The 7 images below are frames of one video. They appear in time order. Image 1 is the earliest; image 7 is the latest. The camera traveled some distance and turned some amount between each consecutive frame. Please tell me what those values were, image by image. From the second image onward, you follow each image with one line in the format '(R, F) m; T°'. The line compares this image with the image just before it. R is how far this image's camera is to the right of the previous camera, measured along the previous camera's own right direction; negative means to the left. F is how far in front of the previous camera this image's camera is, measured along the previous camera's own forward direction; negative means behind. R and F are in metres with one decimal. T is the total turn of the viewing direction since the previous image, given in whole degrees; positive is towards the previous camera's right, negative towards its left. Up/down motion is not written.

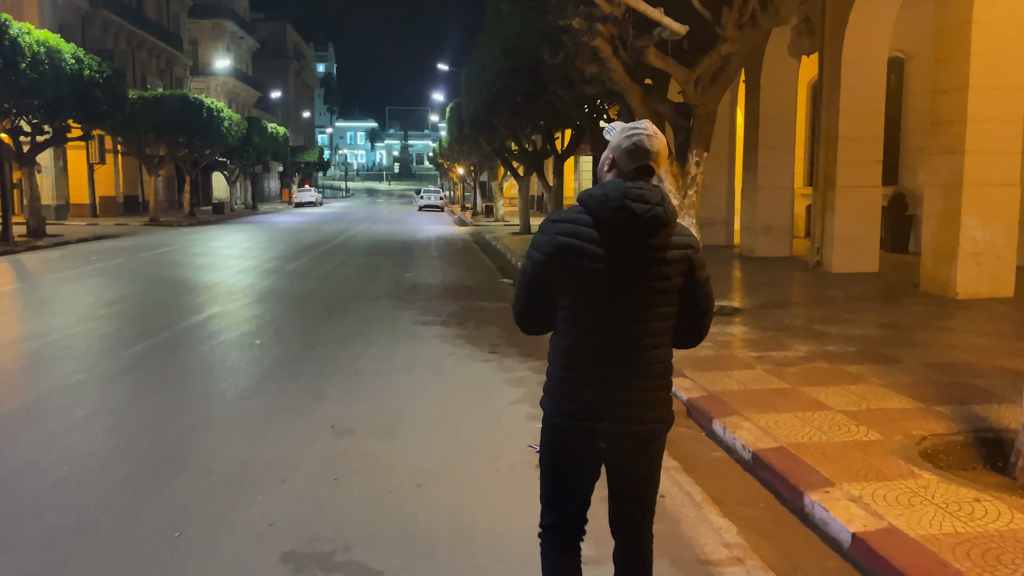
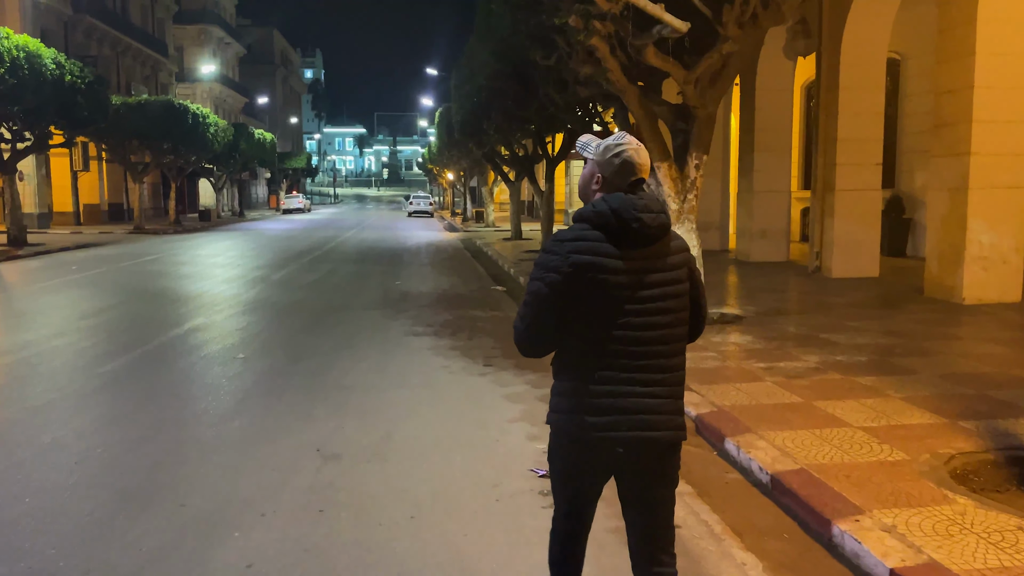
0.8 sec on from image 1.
(-0.1, +0.4) m; +1°
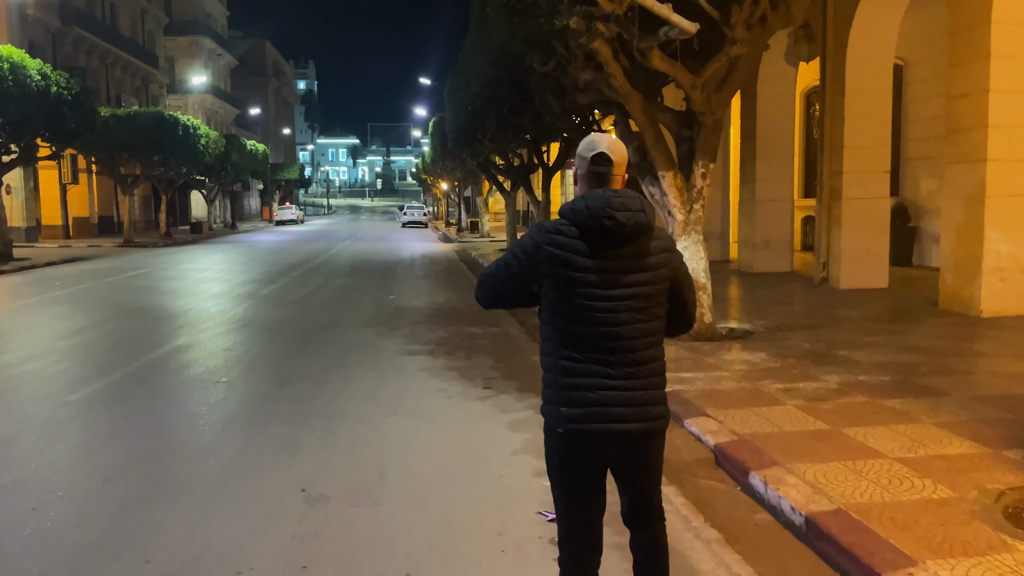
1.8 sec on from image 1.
(-0.1, +0.5) m; 0°
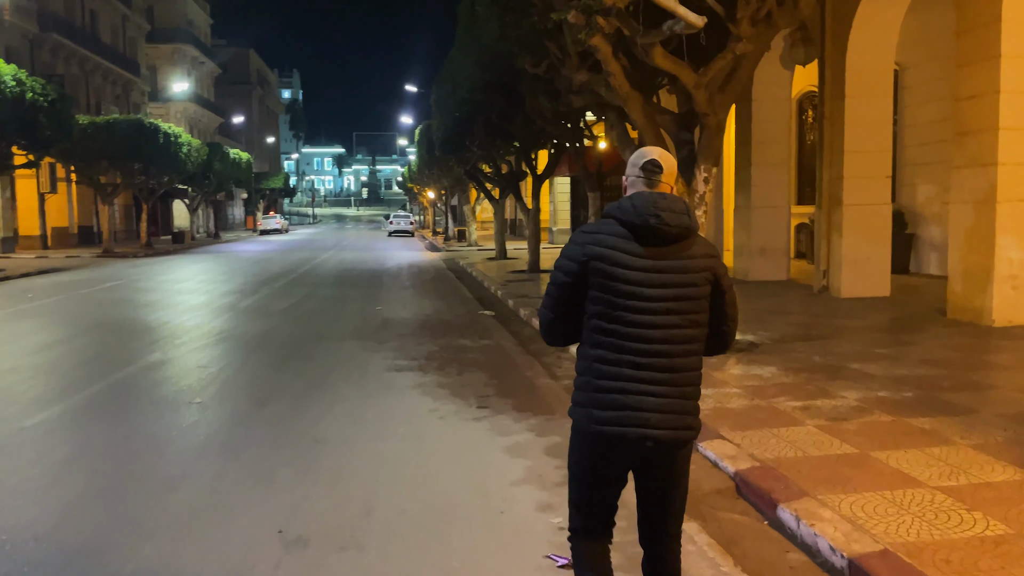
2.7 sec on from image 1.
(-0.1, +0.5) m; +1°
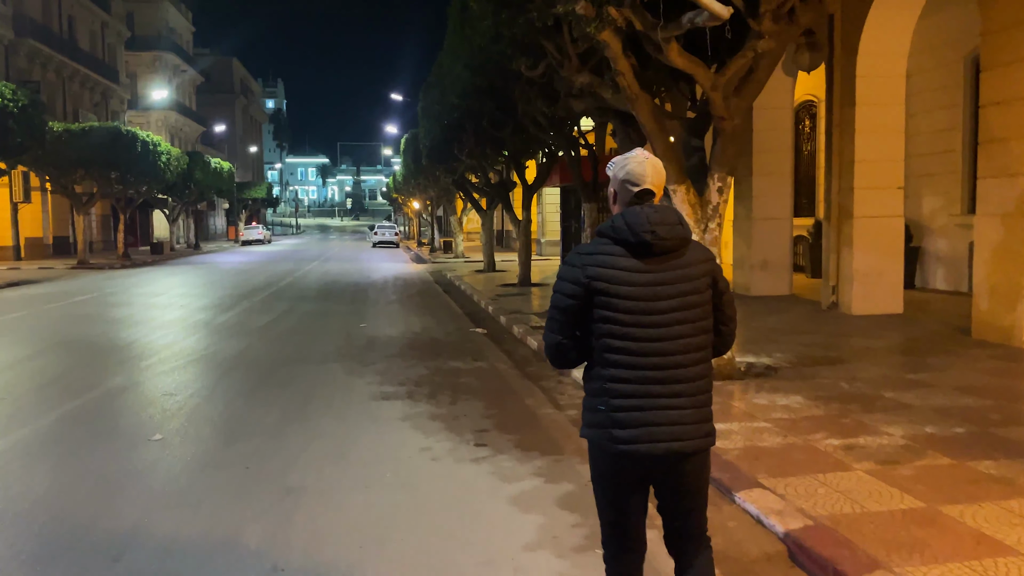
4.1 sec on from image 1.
(-0.1, +0.8) m; +1°
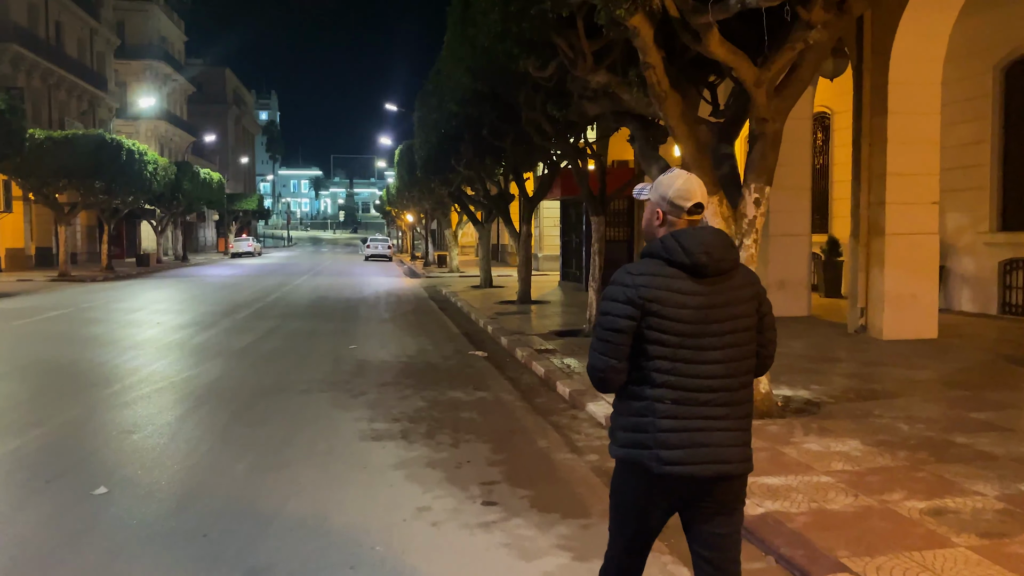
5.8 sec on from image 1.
(-0.2, +1.0) m; +1°
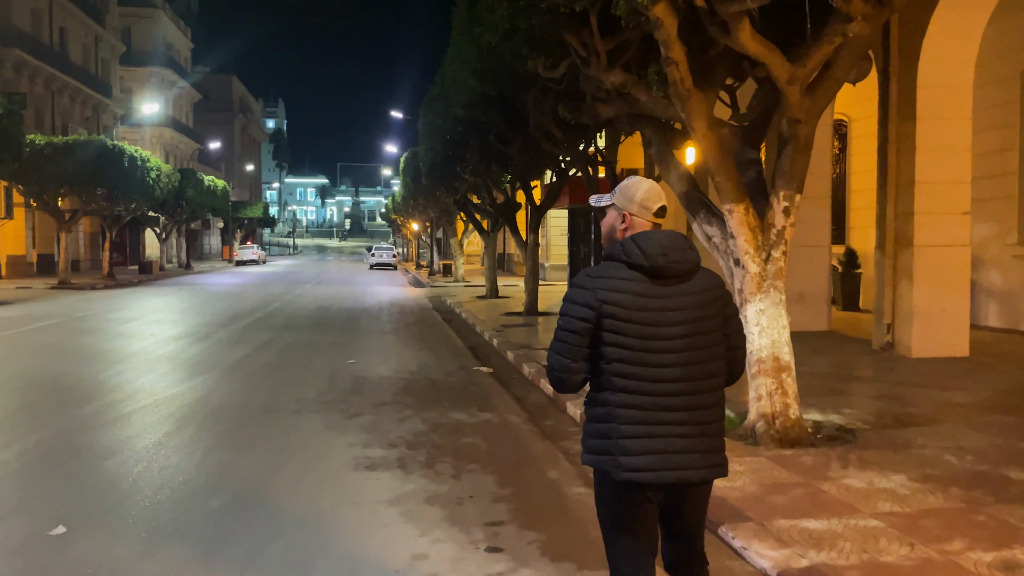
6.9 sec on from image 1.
(0.0, +0.6) m; 0°
